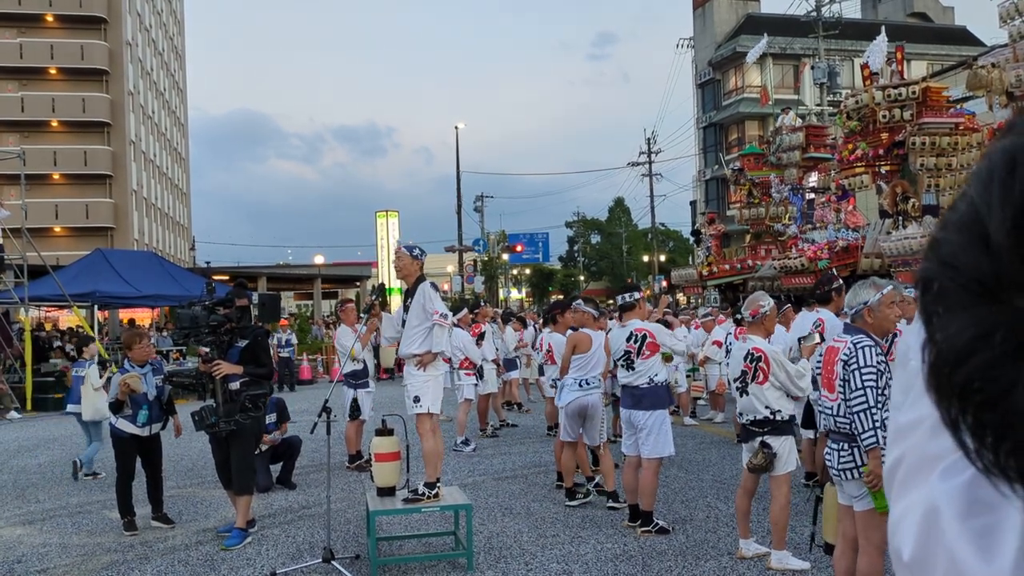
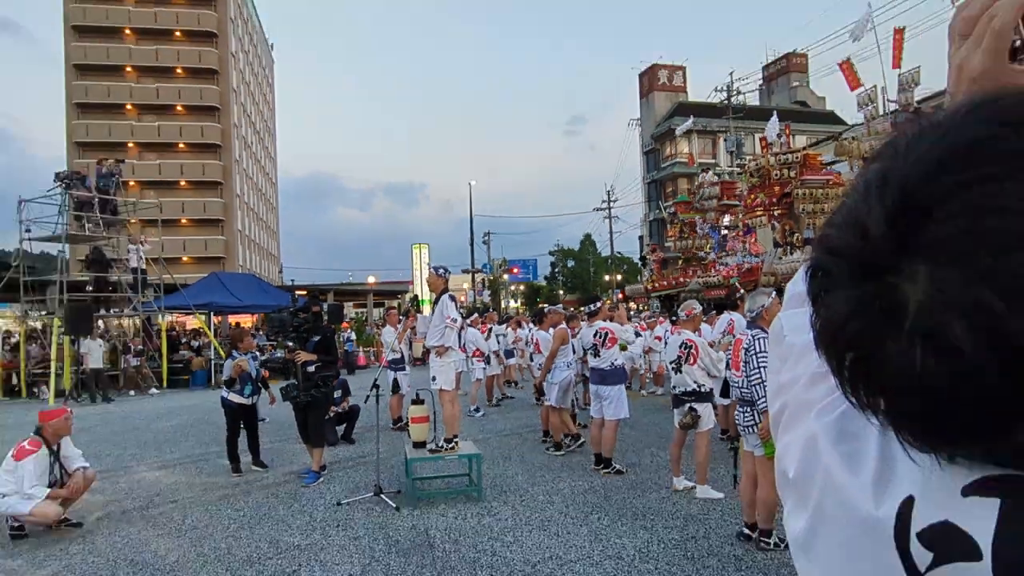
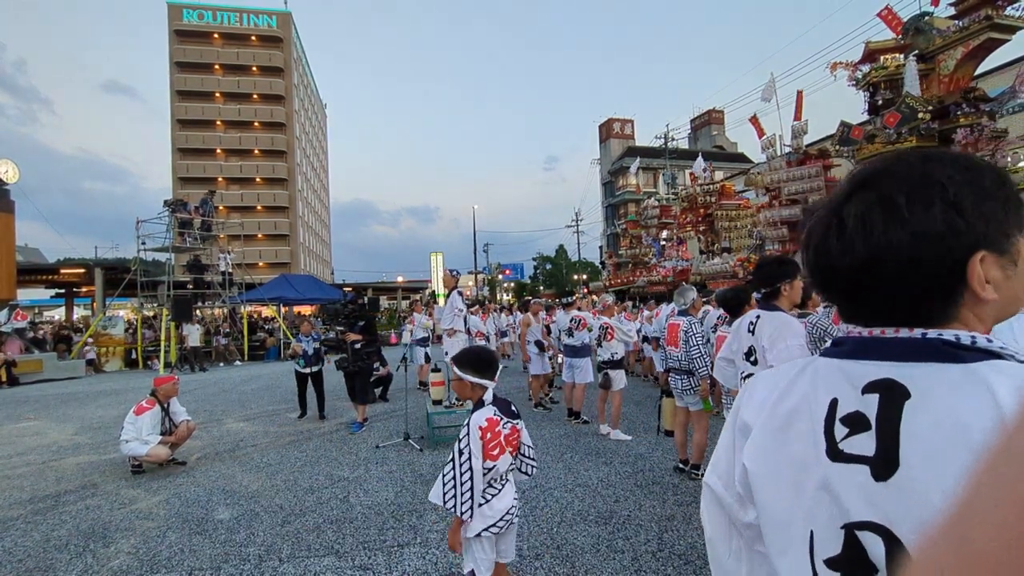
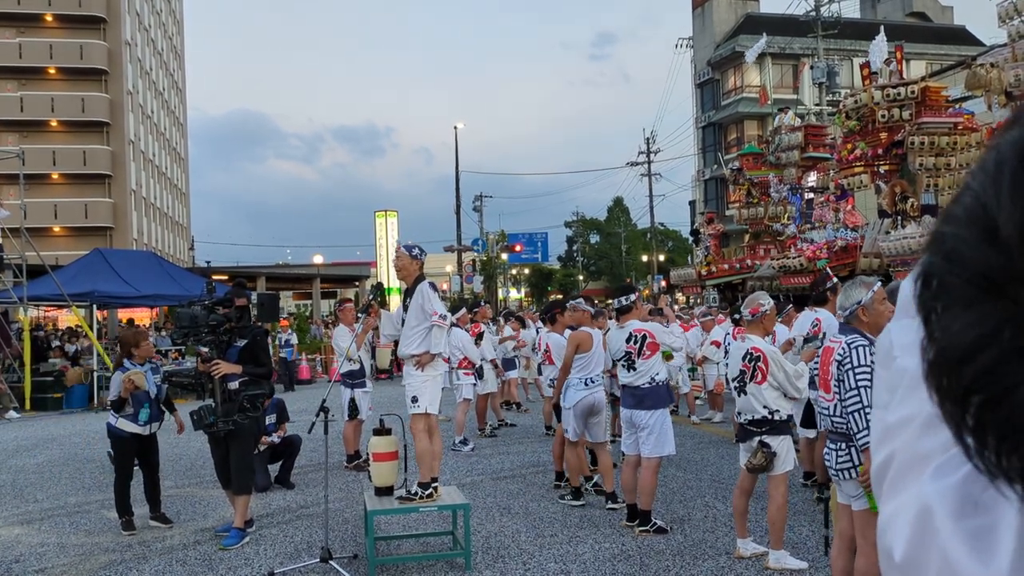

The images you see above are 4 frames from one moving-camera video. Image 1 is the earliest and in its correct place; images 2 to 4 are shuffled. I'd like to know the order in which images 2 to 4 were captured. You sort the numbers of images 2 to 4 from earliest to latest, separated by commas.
4, 2, 3
